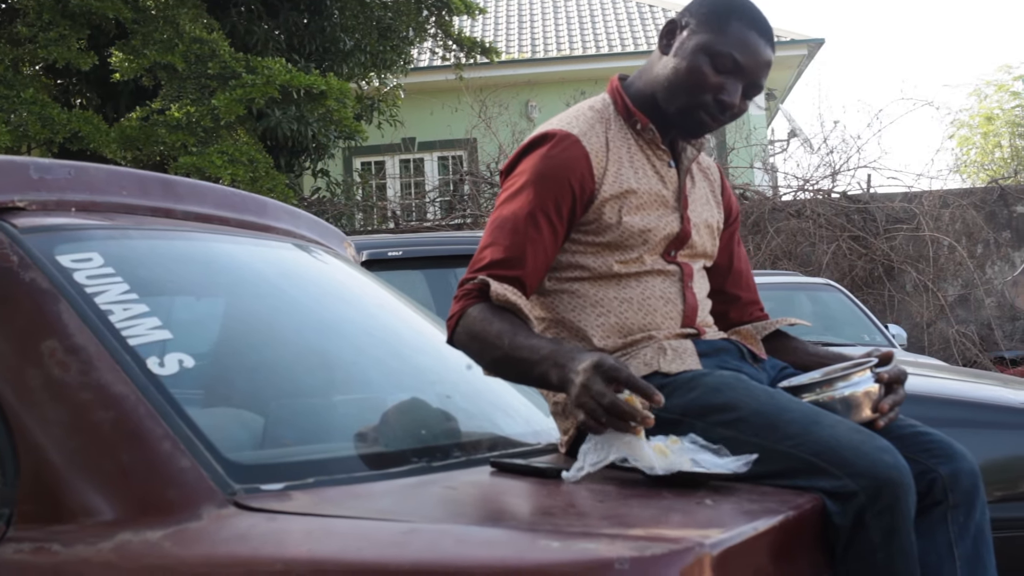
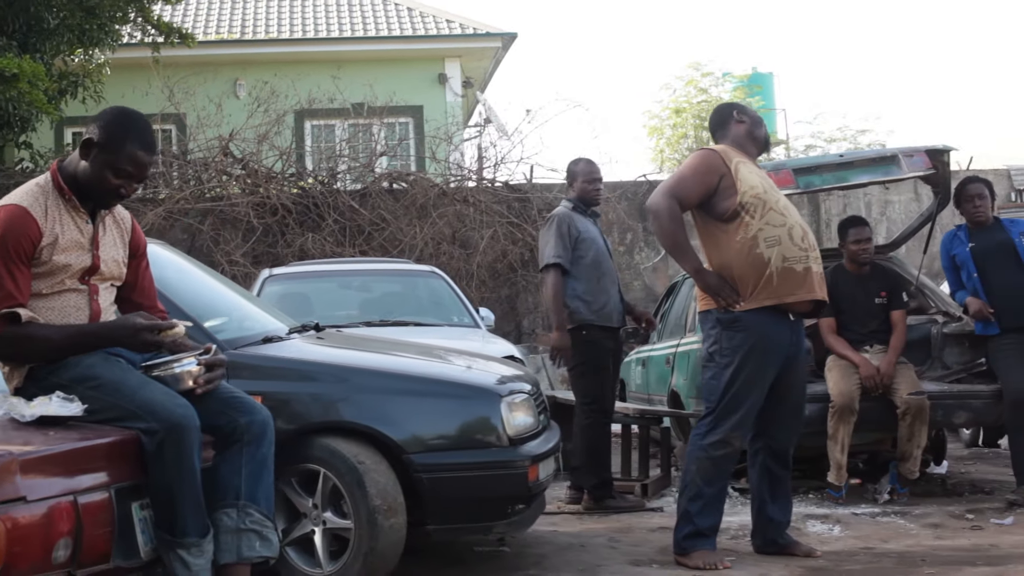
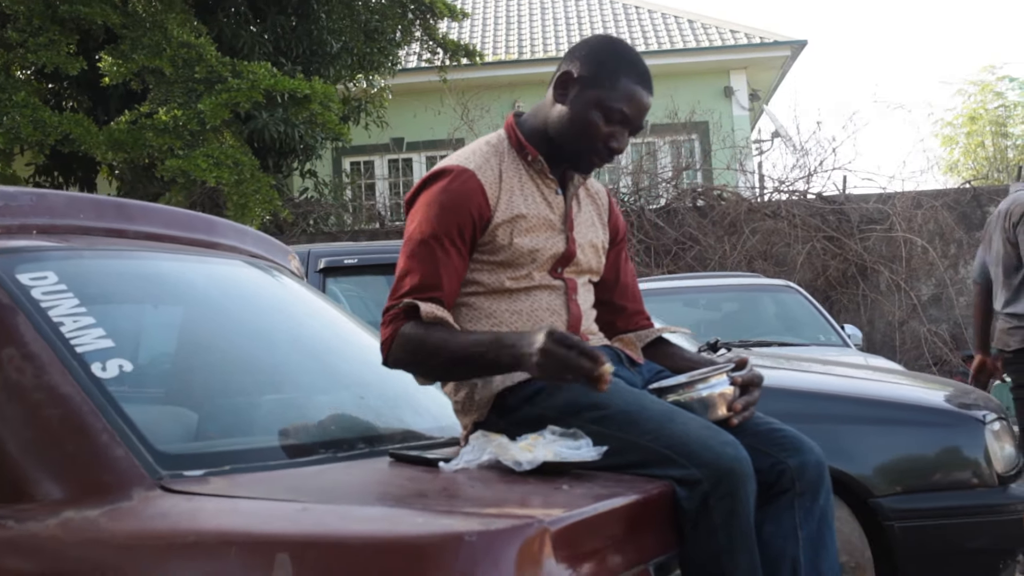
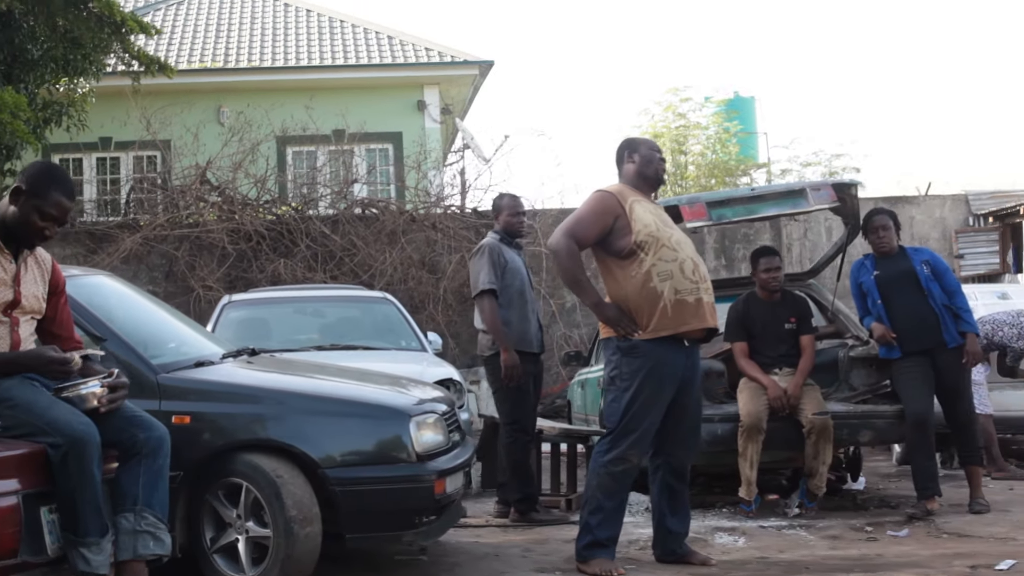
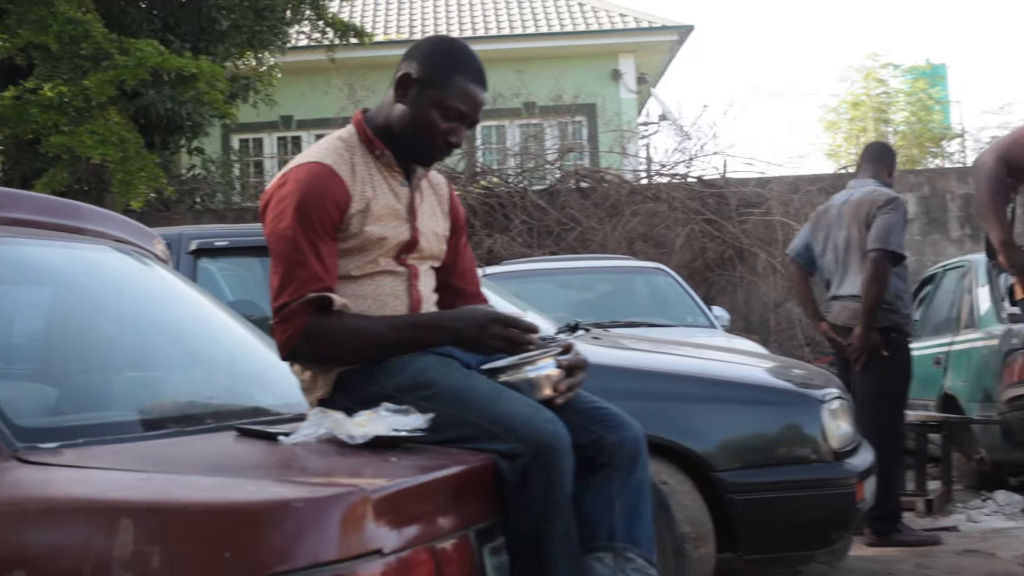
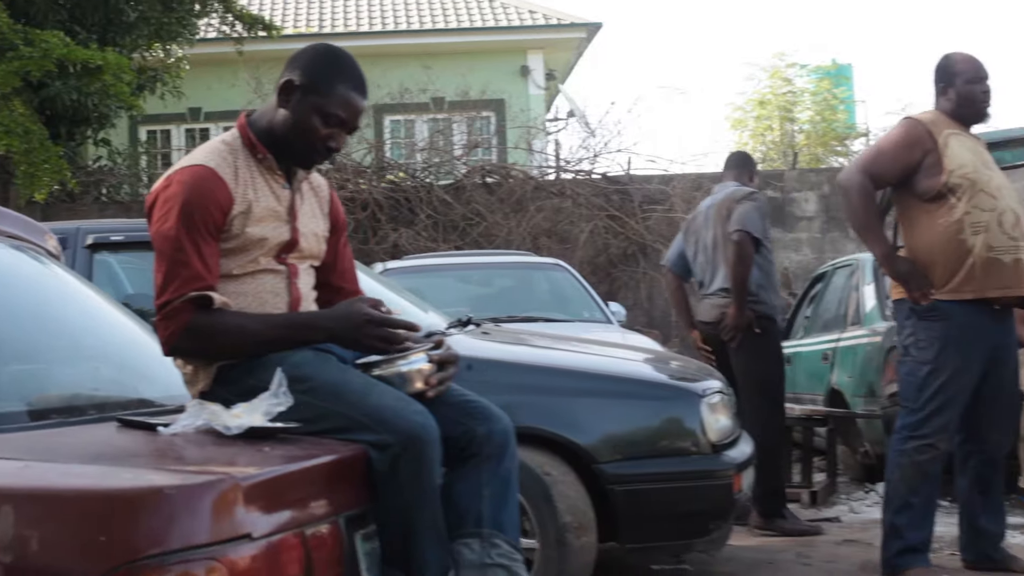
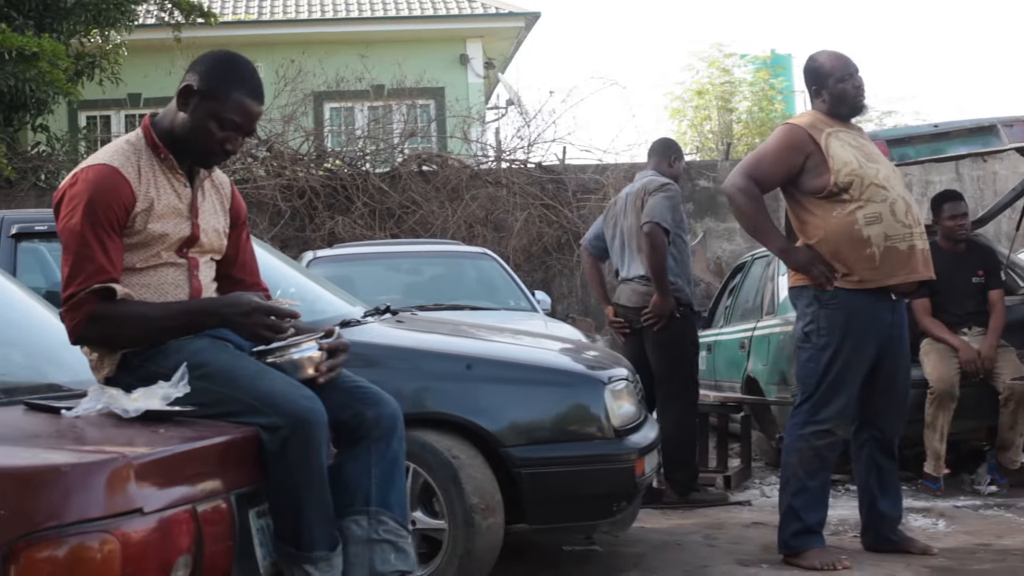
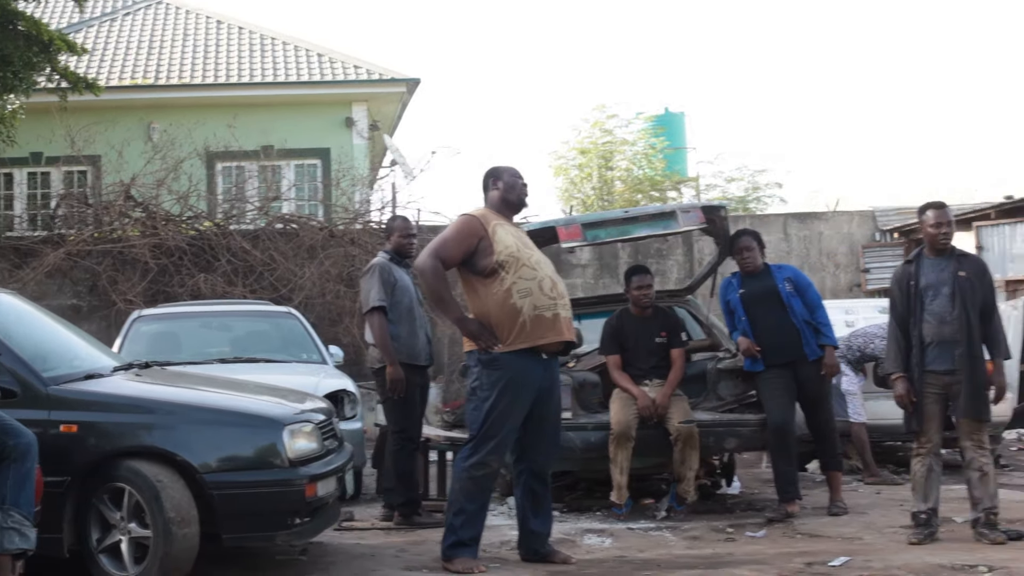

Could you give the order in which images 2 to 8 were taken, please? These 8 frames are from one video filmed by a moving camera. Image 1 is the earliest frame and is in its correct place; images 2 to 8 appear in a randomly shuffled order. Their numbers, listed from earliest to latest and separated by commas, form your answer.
3, 5, 6, 7, 2, 4, 8
